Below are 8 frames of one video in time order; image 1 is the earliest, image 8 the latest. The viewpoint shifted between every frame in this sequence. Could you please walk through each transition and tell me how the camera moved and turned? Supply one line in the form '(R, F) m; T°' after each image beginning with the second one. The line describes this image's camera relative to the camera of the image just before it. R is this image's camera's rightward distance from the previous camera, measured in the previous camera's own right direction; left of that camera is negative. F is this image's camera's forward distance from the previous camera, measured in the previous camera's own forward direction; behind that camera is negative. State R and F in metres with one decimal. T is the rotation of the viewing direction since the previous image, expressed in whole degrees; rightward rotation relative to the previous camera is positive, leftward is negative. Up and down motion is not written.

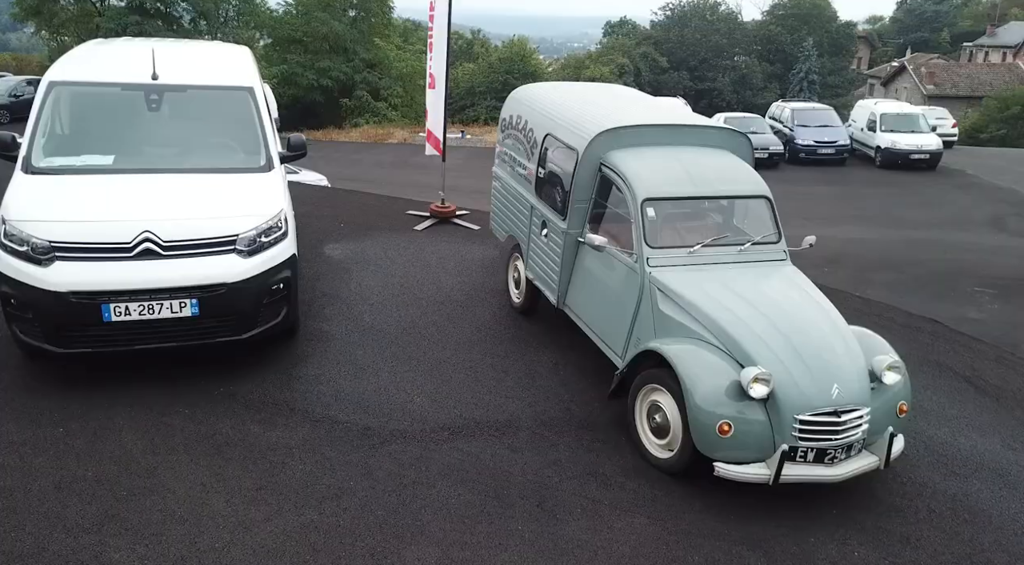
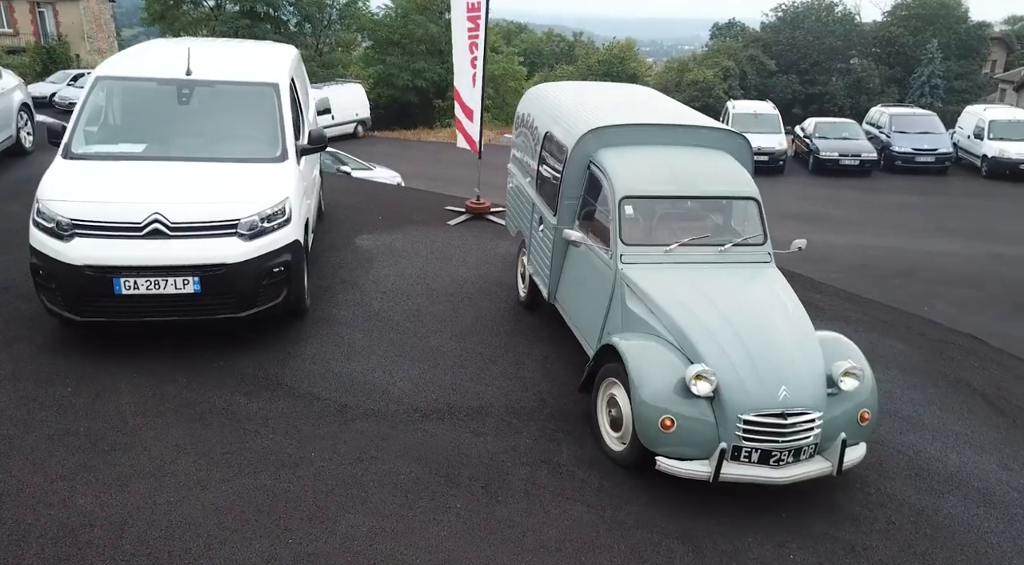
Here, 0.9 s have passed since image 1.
(+0.7, -0.1) m; -6°
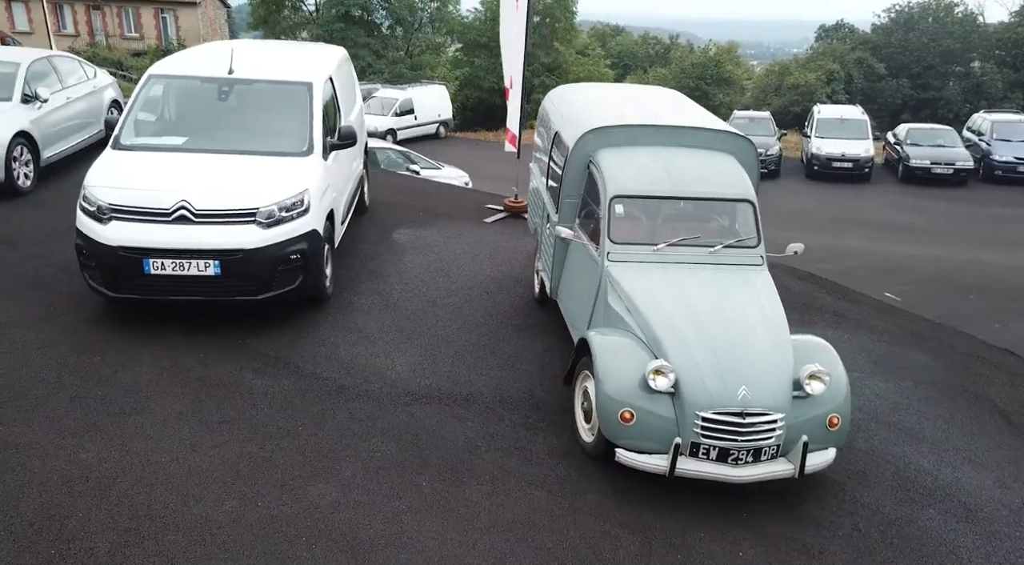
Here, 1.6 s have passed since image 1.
(+0.6, -0.1) m; -6°
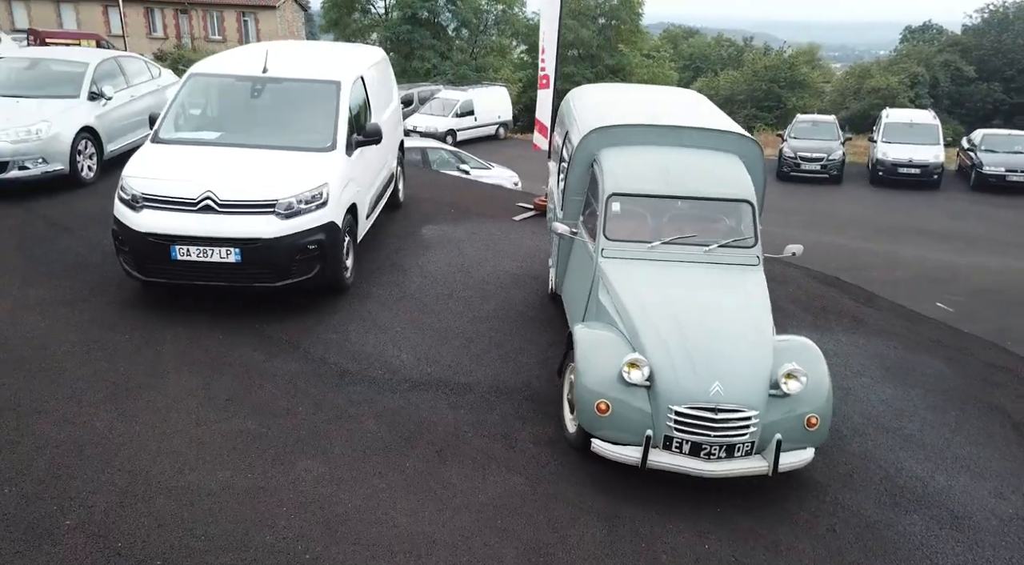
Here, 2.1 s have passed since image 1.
(+0.4, -0.1) m; -4°
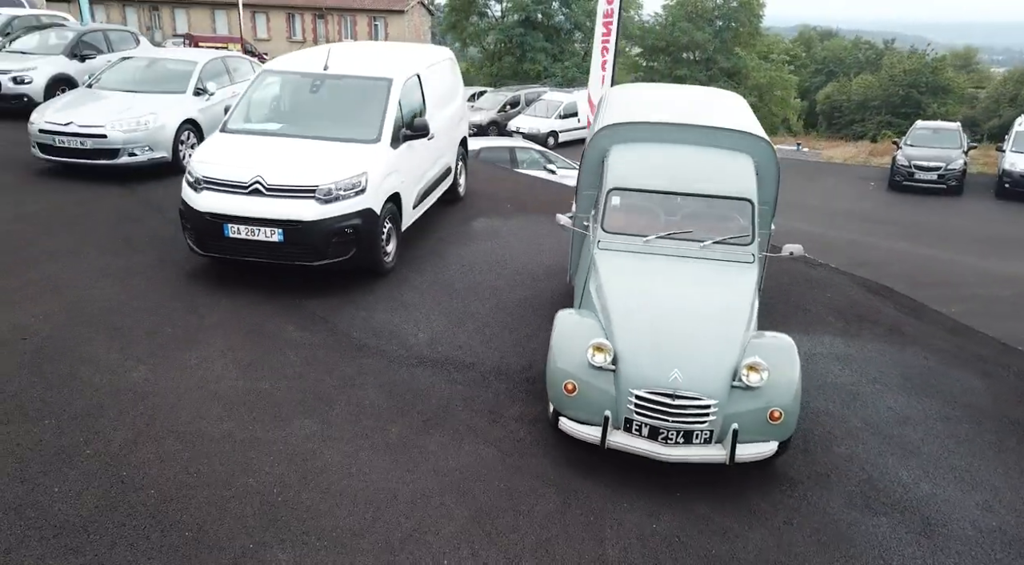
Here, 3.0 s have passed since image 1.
(+0.7, -0.2) m; -8°
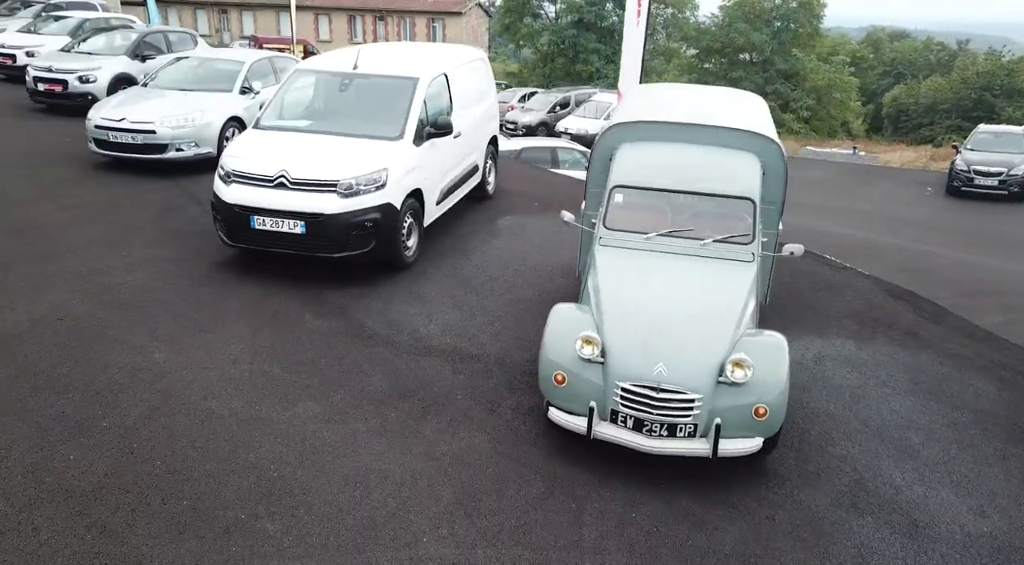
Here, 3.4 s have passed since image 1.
(+0.3, -0.1) m; -4°
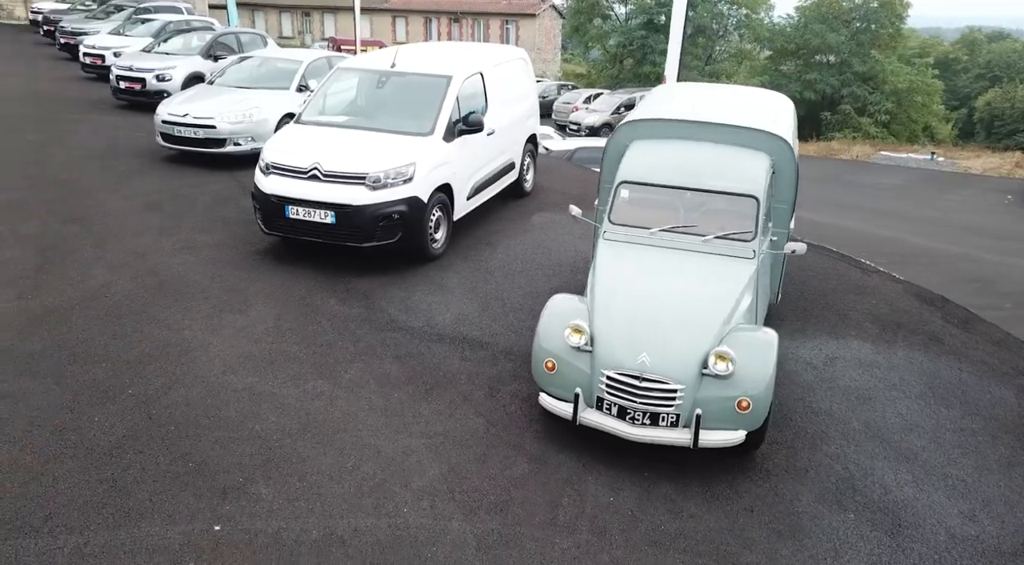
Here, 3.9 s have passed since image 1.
(+0.4, -0.1) m; -5°
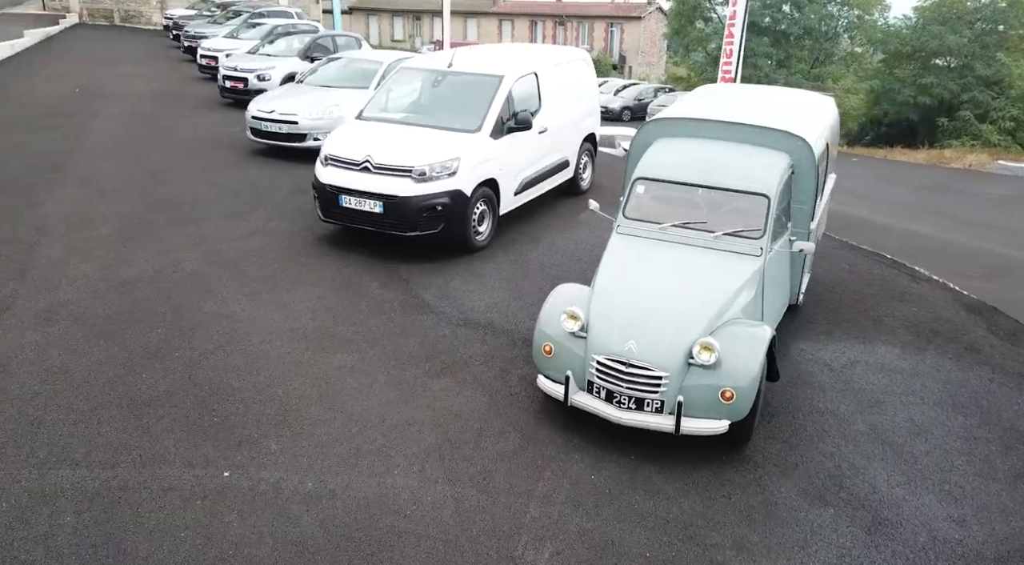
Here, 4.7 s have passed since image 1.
(+0.6, -0.2) m; -7°
